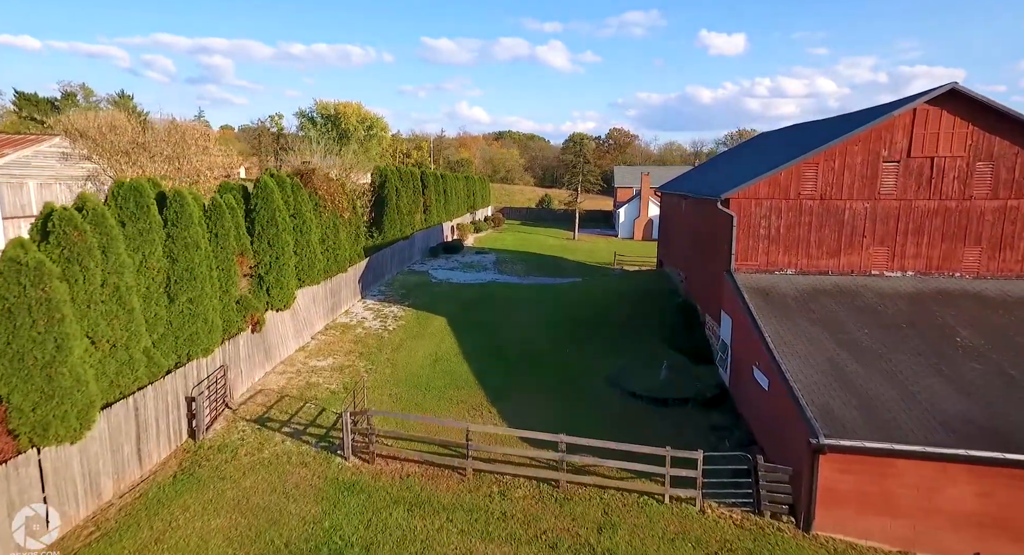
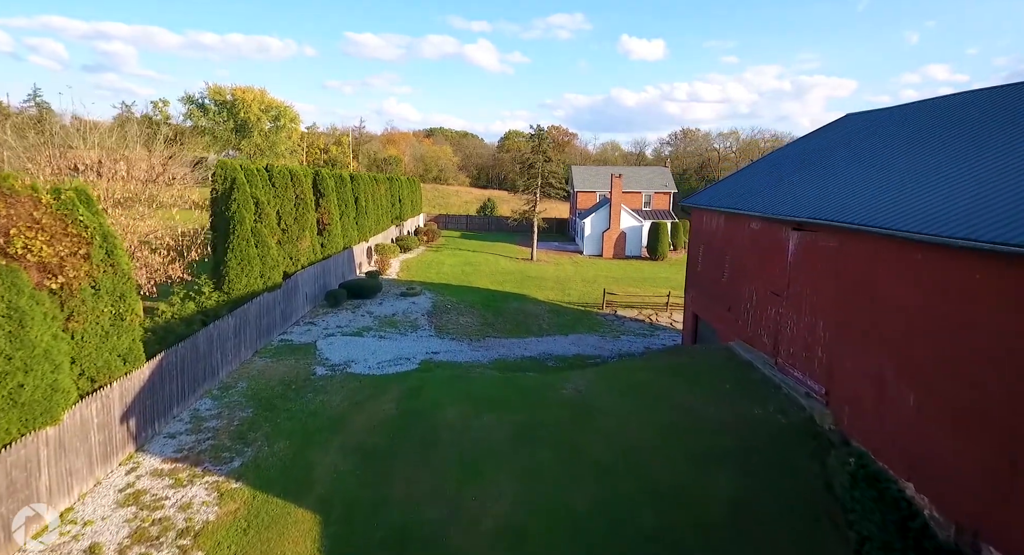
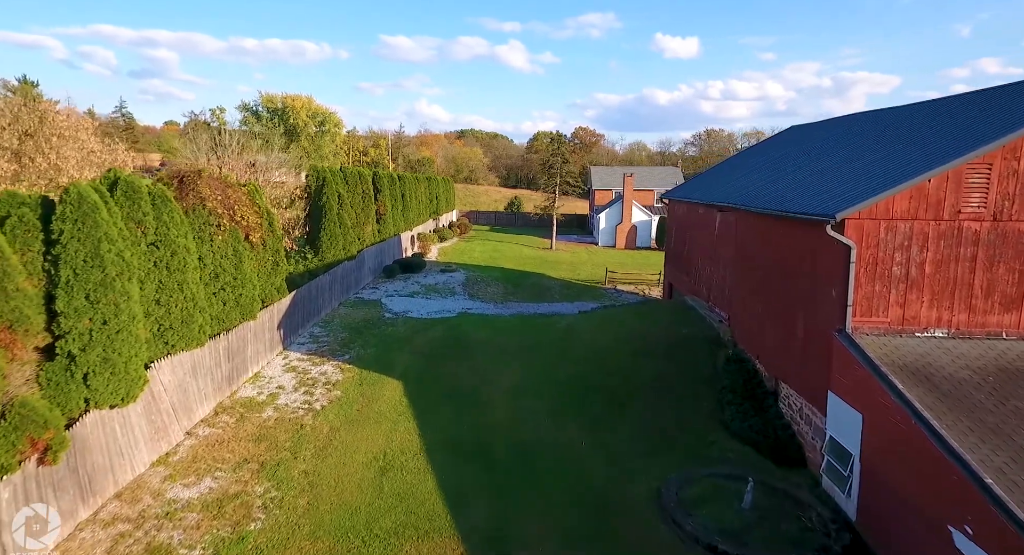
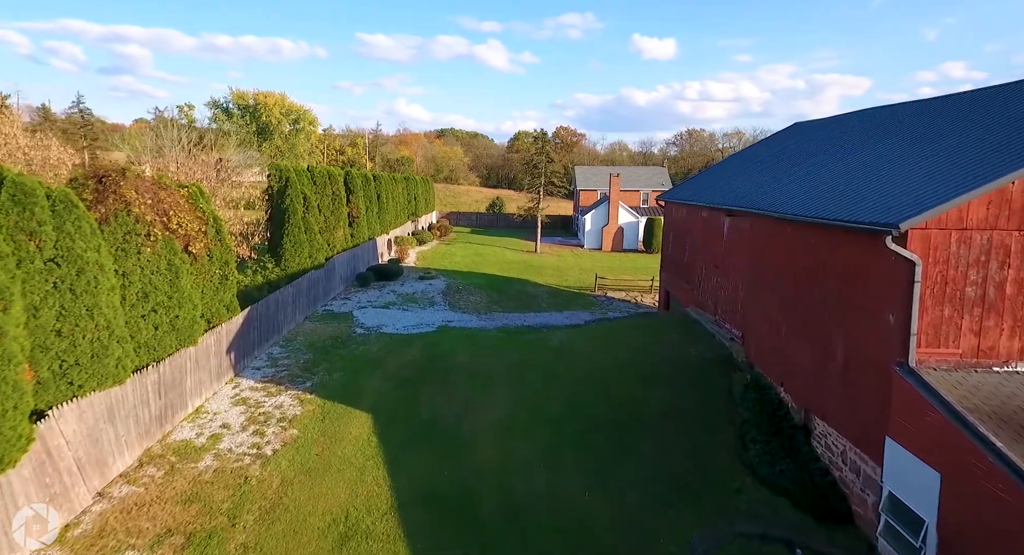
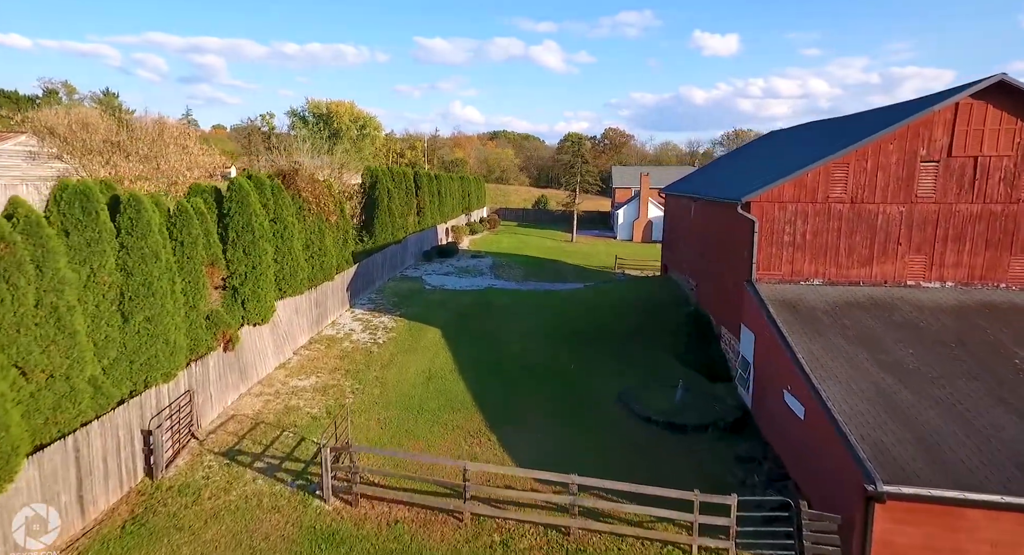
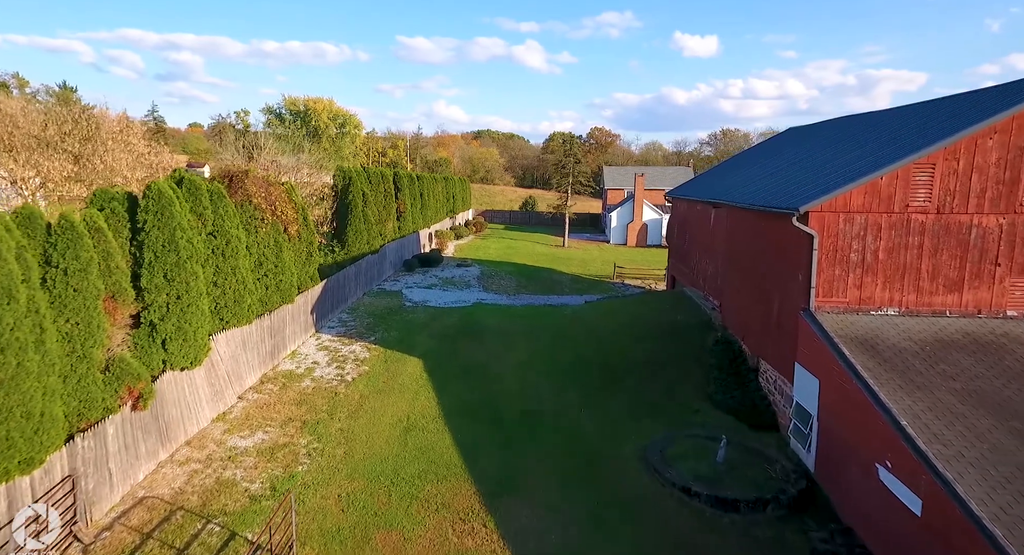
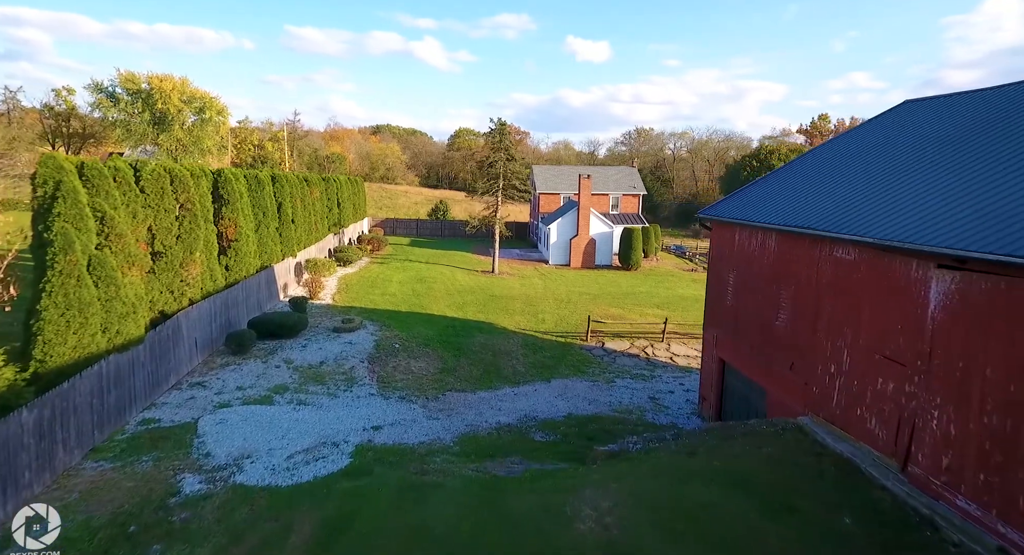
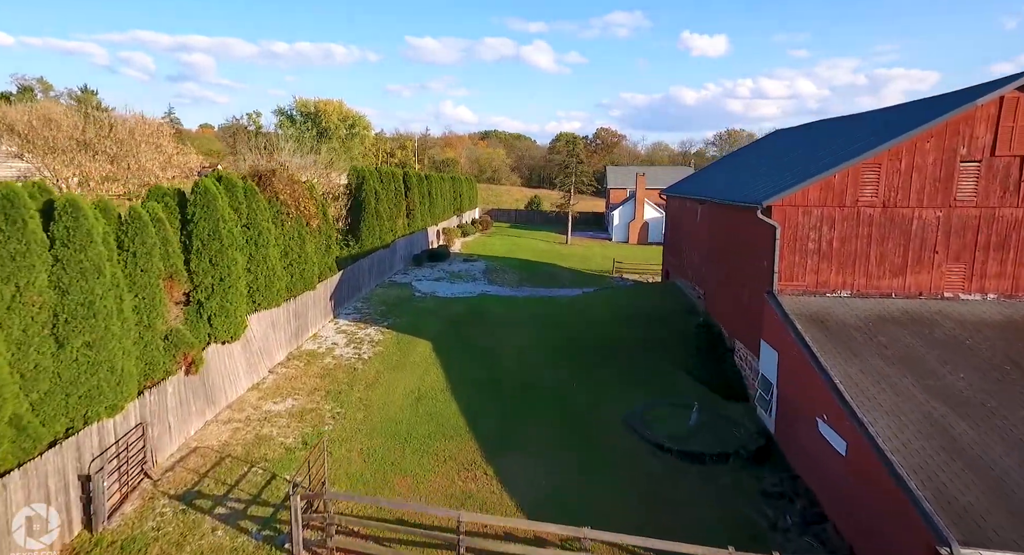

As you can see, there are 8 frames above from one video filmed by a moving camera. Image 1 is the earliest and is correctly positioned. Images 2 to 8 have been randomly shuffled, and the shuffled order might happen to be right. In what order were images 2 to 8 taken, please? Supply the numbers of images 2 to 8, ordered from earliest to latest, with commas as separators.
5, 8, 6, 3, 4, 2, 7
